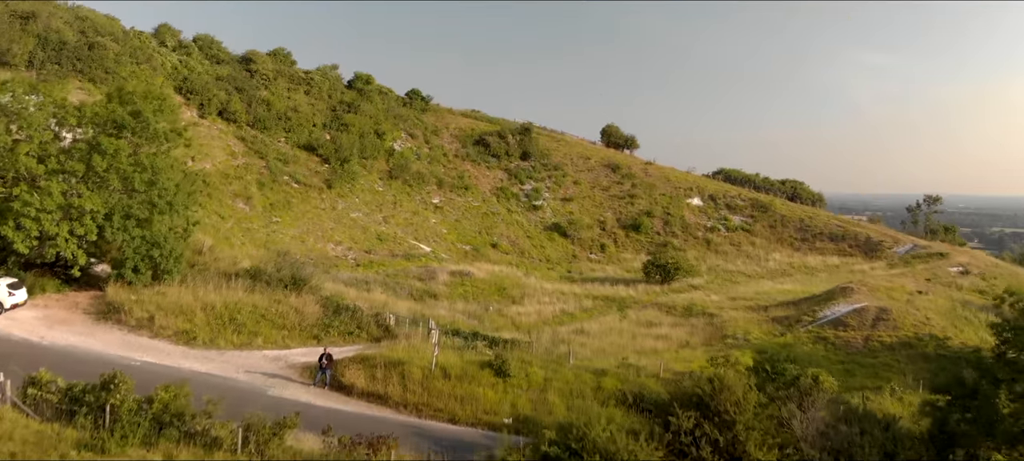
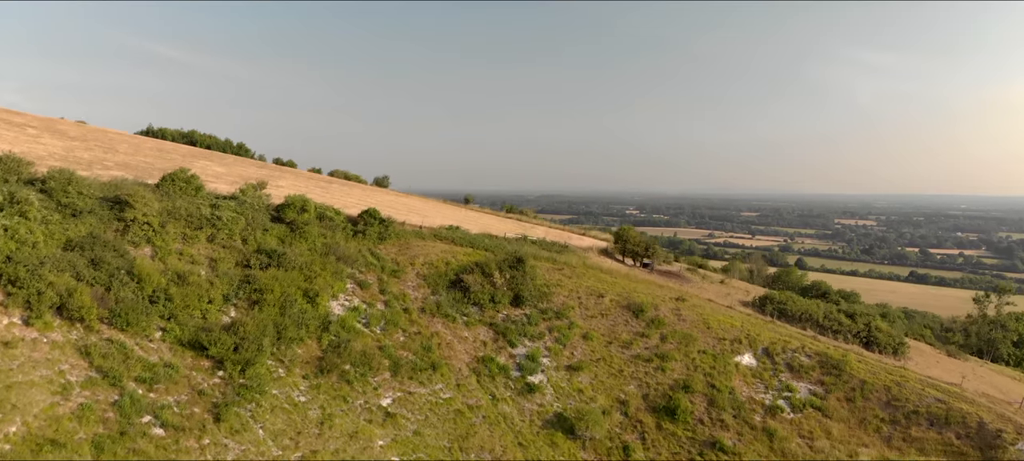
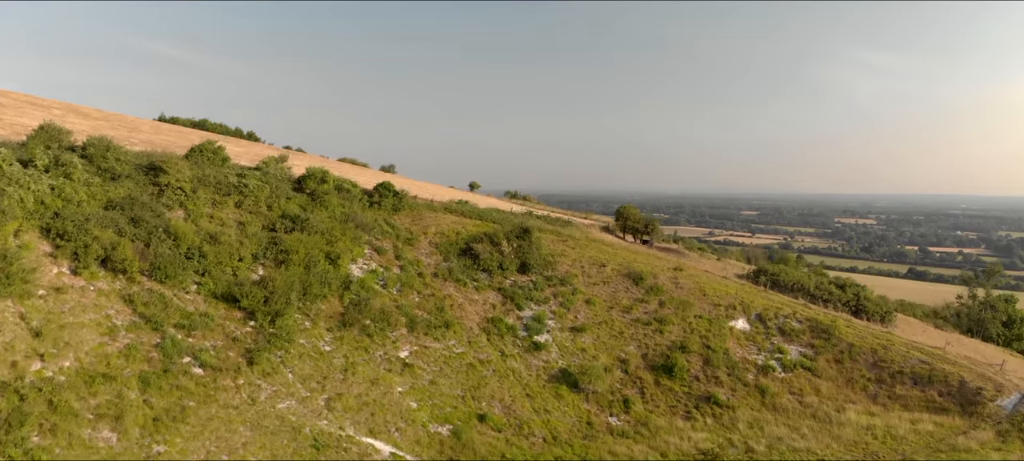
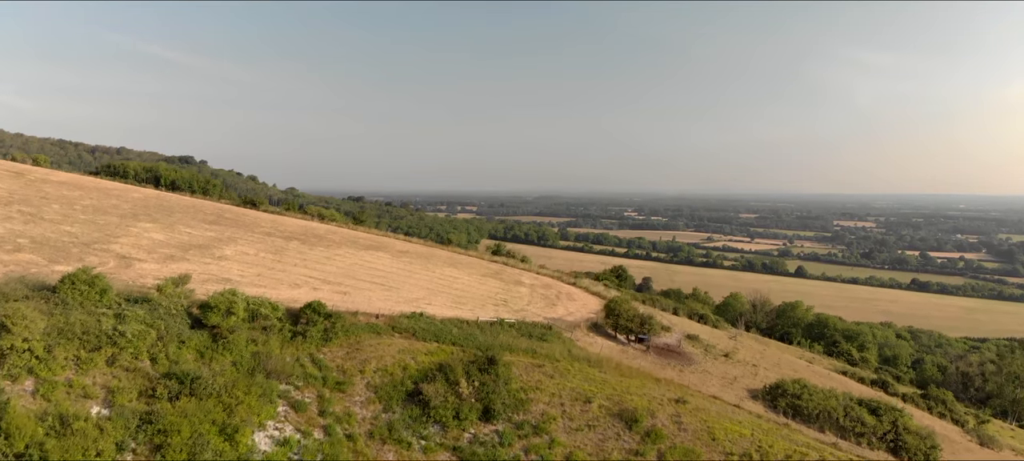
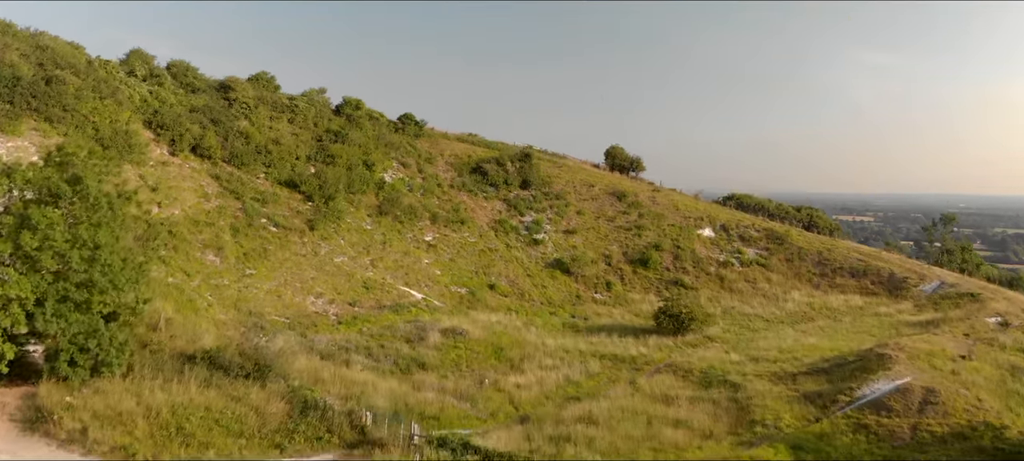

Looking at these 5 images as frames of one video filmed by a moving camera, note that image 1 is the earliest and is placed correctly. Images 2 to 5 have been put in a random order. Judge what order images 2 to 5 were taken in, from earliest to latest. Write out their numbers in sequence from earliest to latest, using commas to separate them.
5, 3, 2, 4
